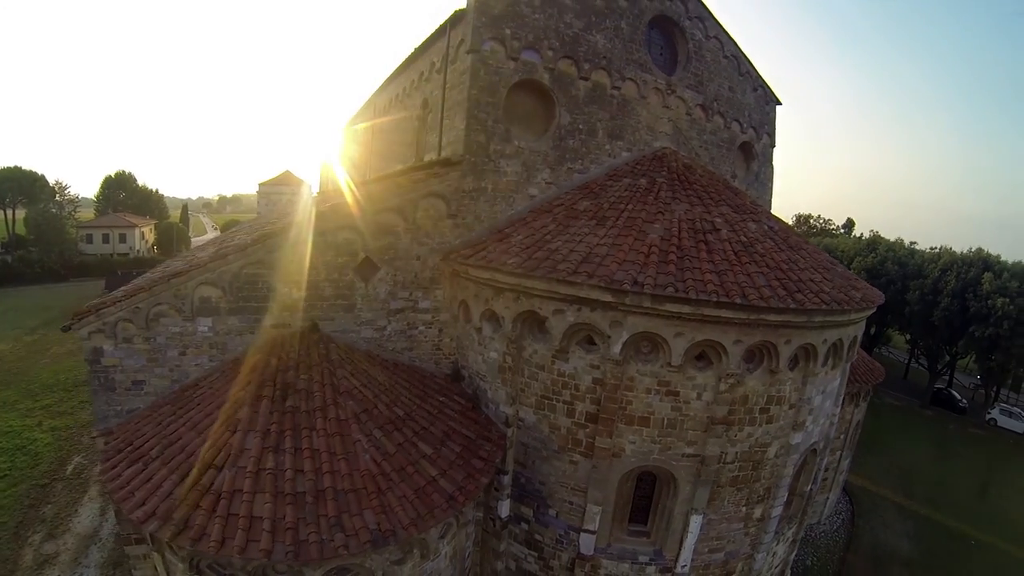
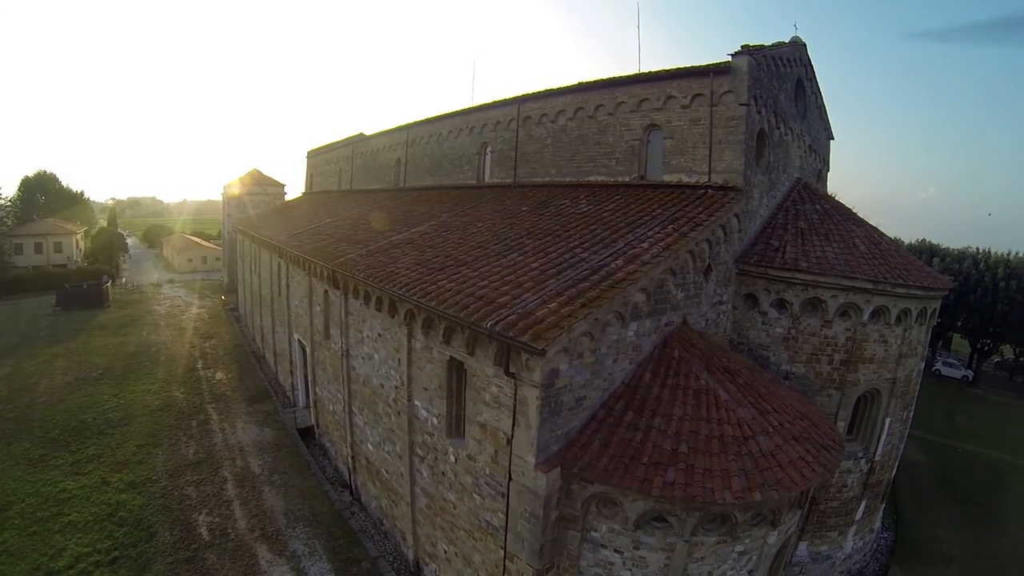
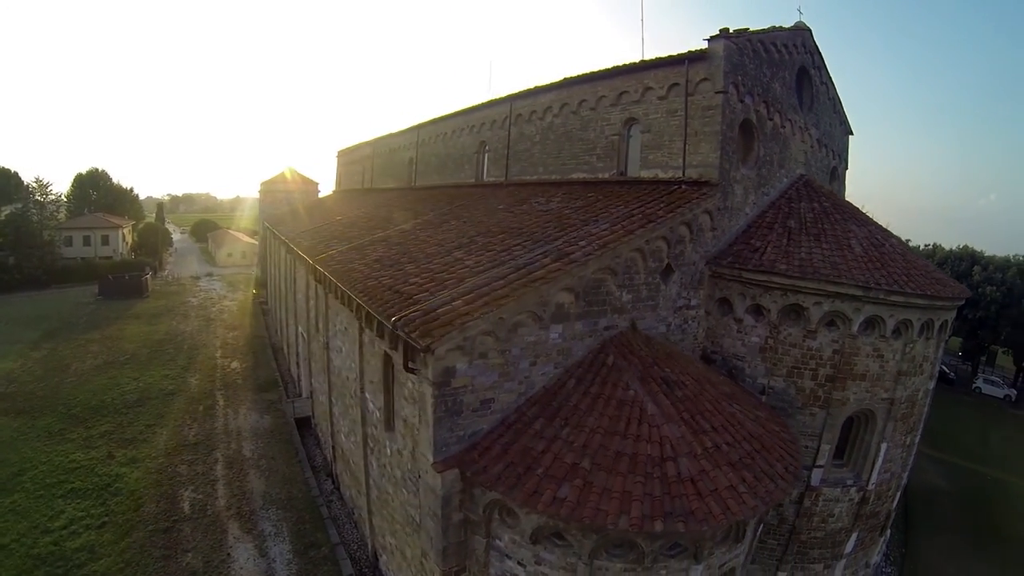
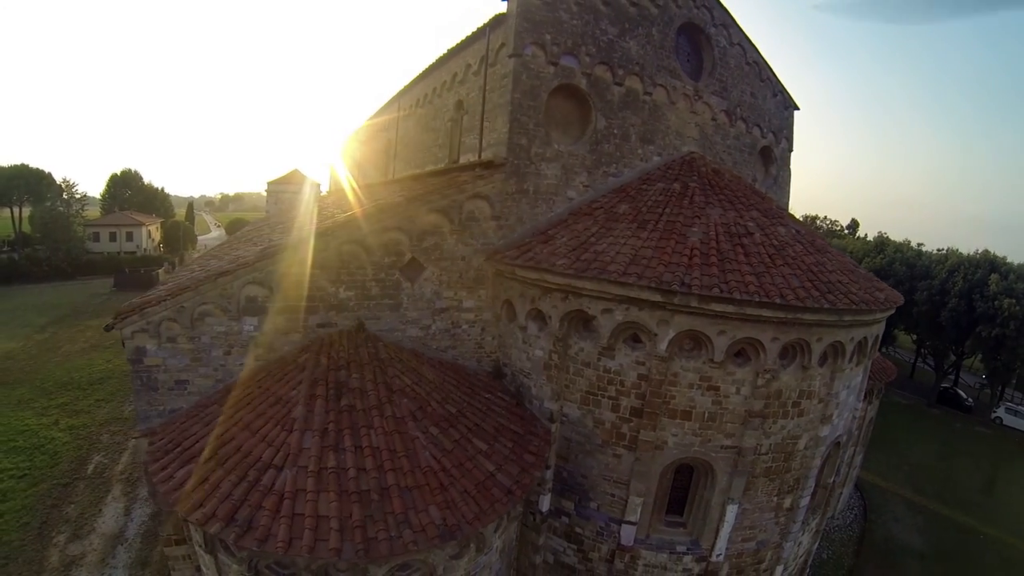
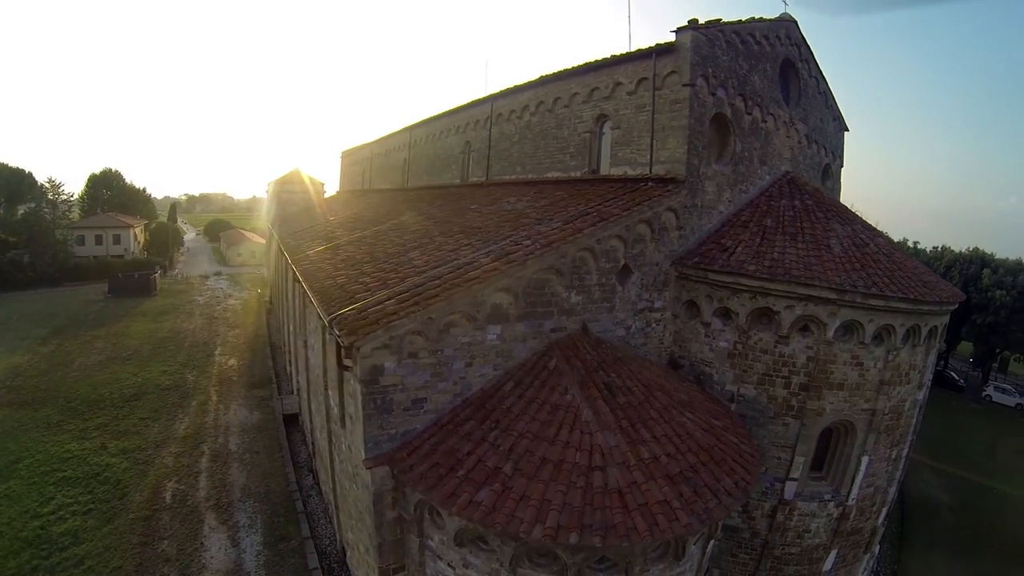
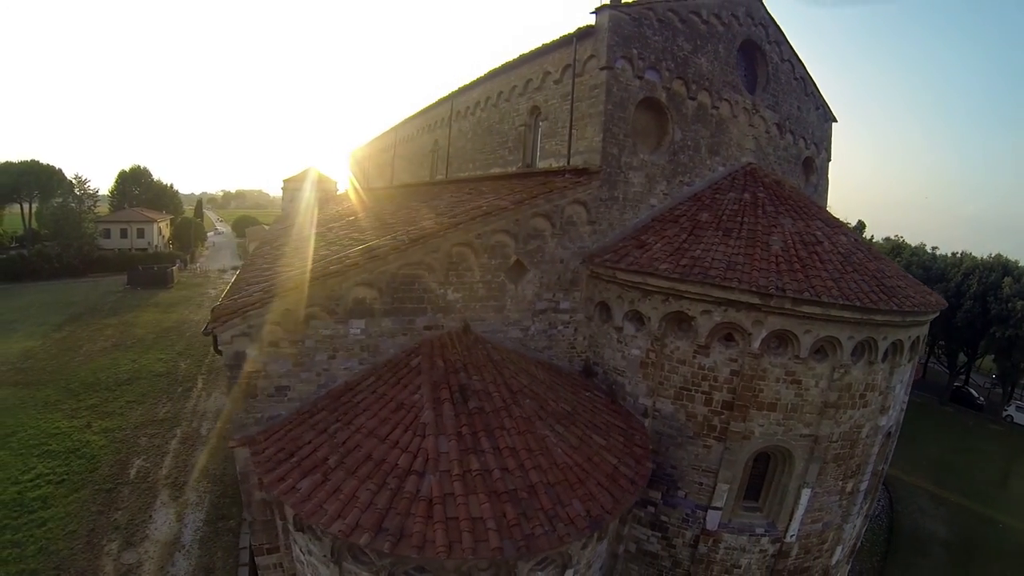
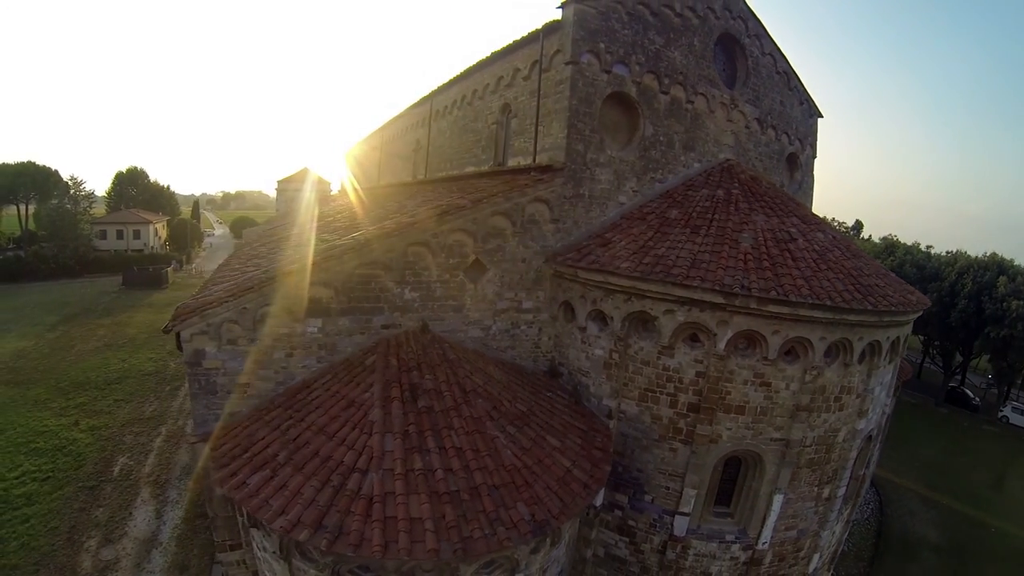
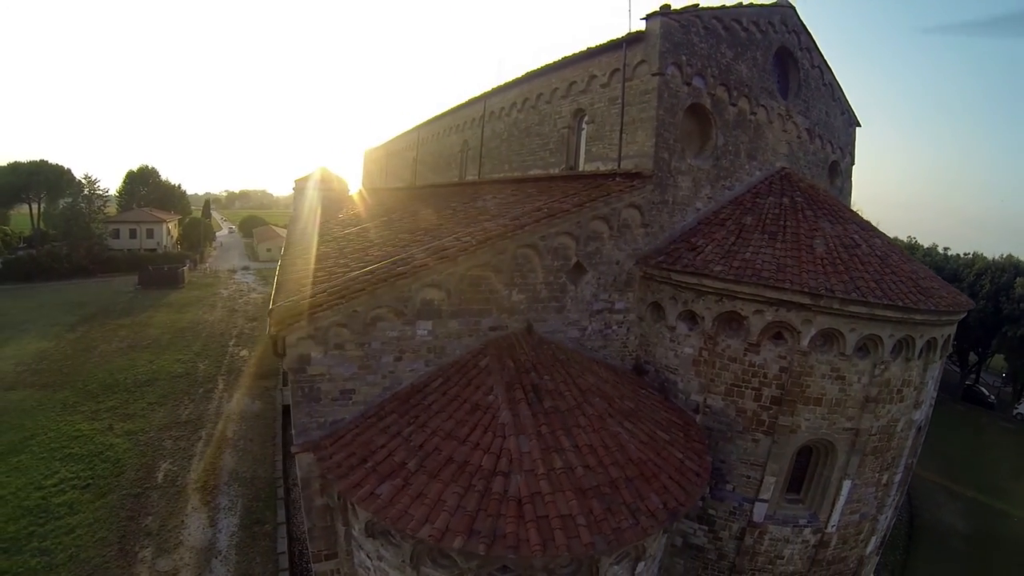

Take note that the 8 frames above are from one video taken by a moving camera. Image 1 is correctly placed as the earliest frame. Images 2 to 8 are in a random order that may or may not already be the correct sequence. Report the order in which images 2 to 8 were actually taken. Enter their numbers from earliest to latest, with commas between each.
4, 7, 6, 8, 5, 3, 2
